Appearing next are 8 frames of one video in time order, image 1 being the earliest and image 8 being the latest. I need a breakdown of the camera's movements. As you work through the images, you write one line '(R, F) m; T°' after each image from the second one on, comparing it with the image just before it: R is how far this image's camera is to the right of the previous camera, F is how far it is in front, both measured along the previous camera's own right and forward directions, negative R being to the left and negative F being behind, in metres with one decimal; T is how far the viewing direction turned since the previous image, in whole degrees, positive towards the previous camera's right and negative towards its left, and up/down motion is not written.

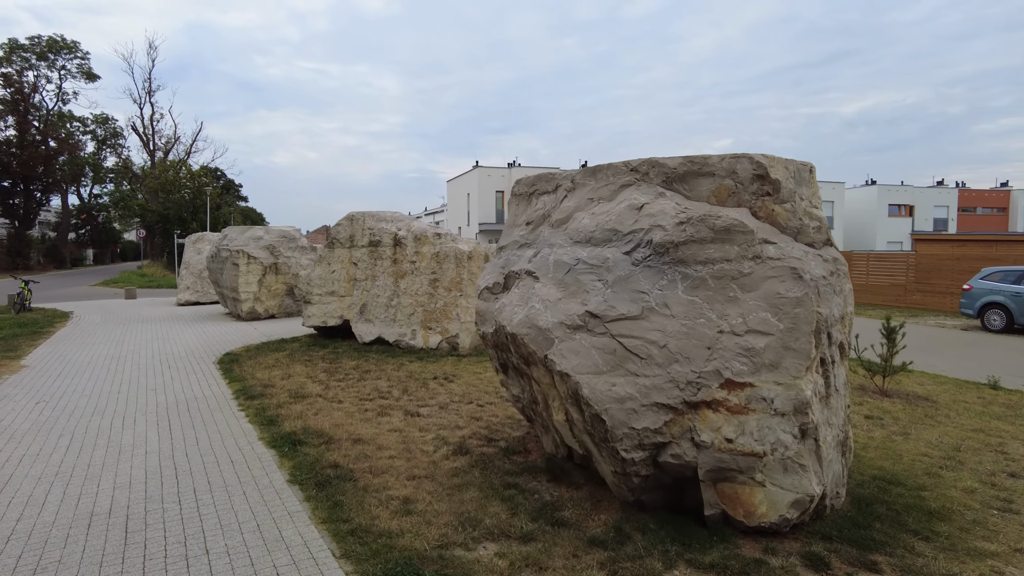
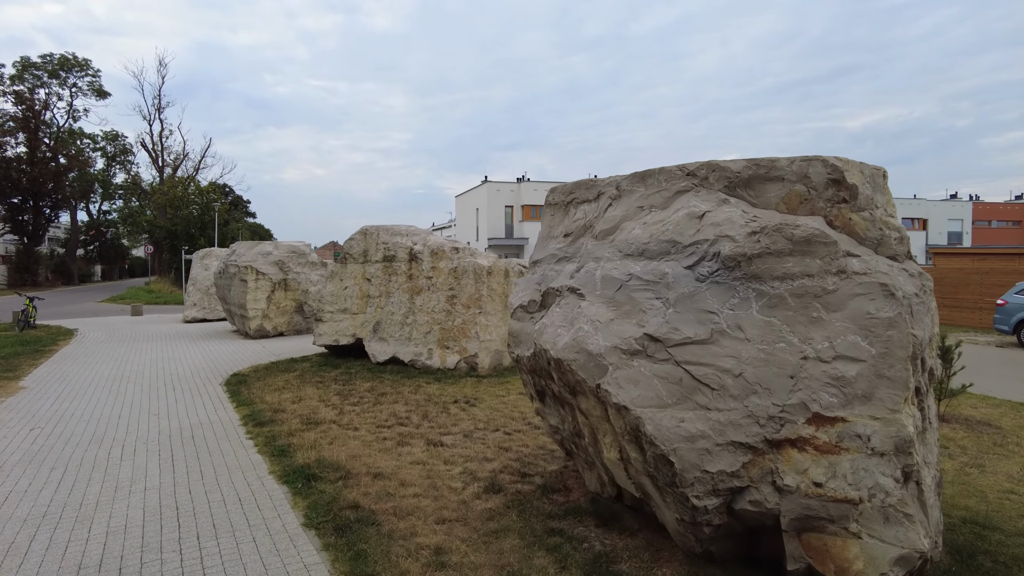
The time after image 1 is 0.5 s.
(-0.2, +0.5) m; -1°
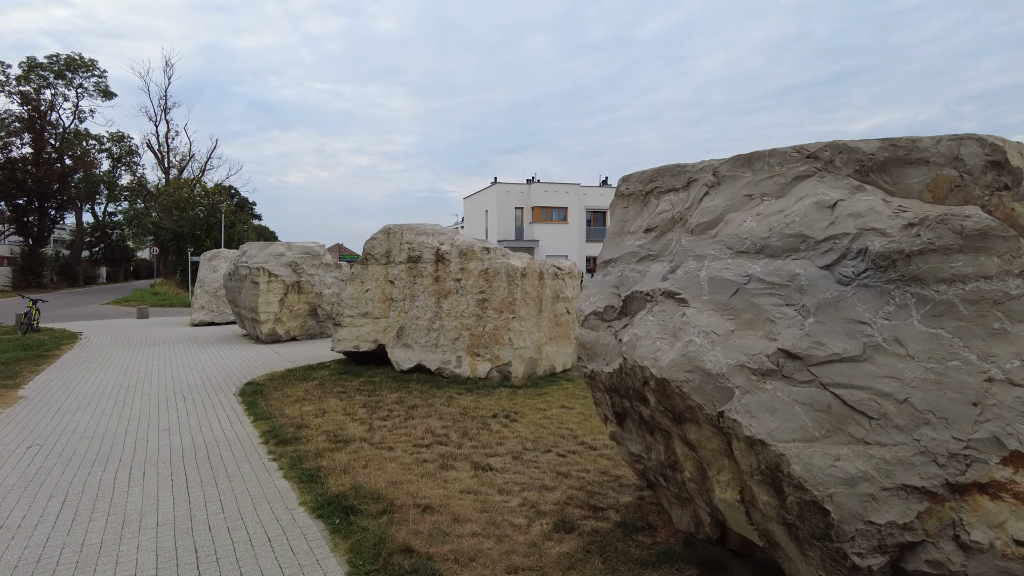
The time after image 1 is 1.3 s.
(-0.4, +0.7) m; 0°
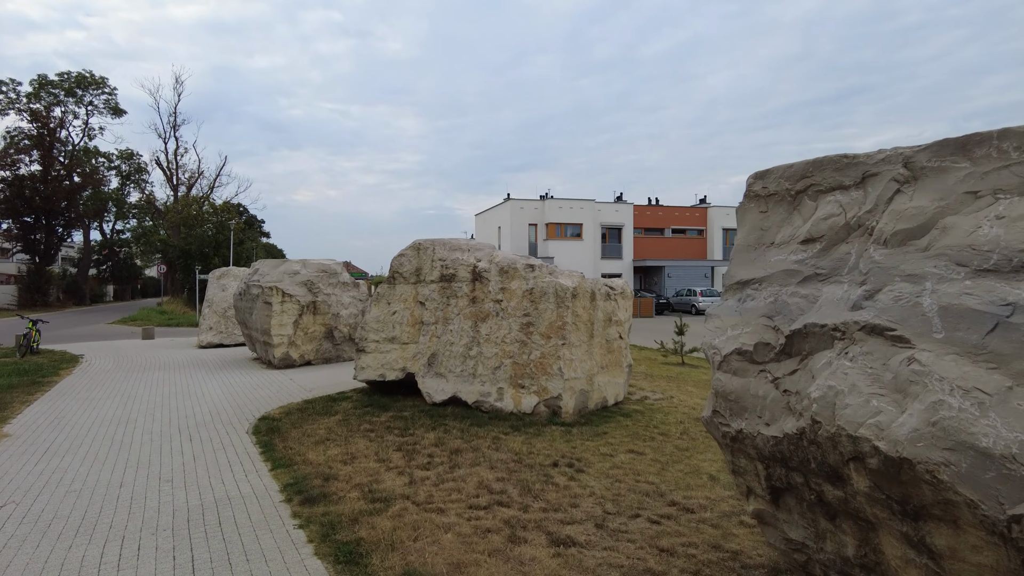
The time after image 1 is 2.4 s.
(-0.5, +1.0) m; -1°
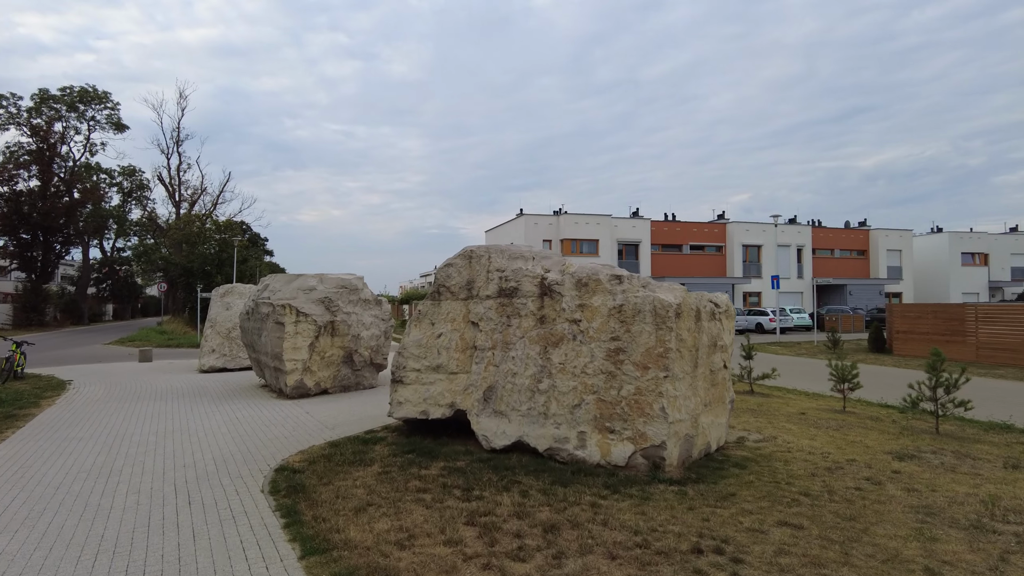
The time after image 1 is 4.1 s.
(-0.8, +1.6) m; 0°
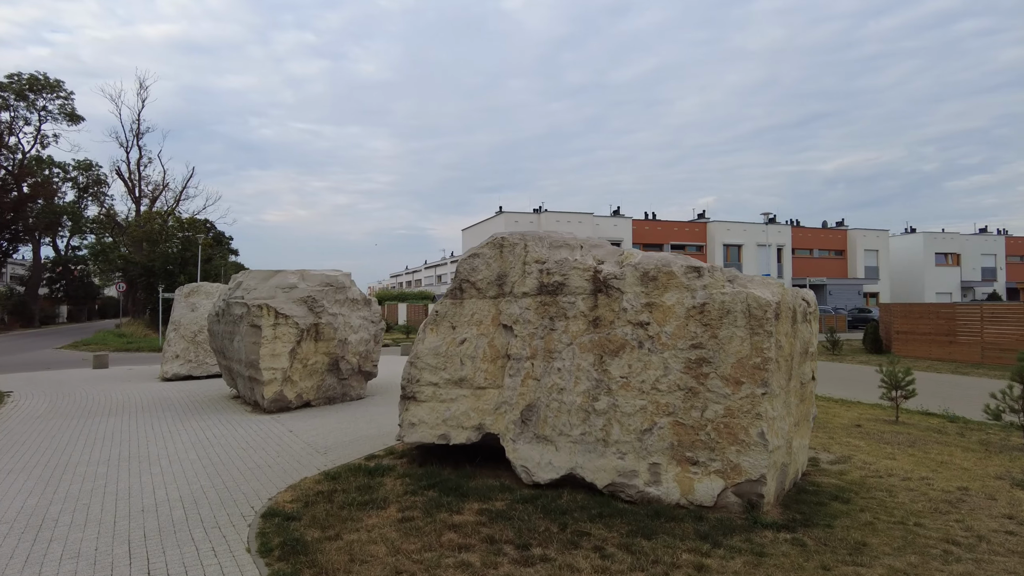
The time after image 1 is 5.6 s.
(-0.7, +1.3) m; +3°
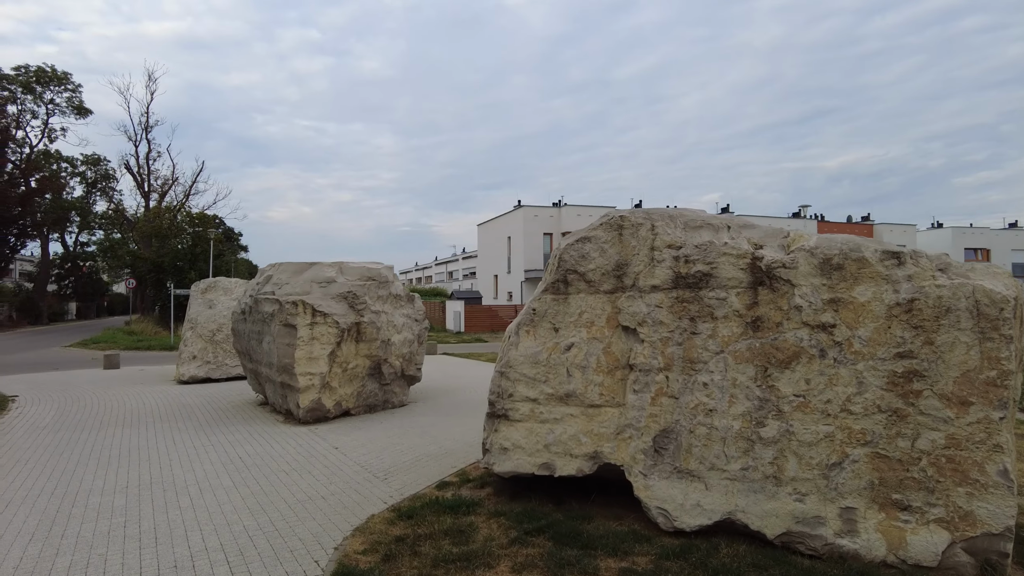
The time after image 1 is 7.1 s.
(-0.9, +1.2) m; -1°
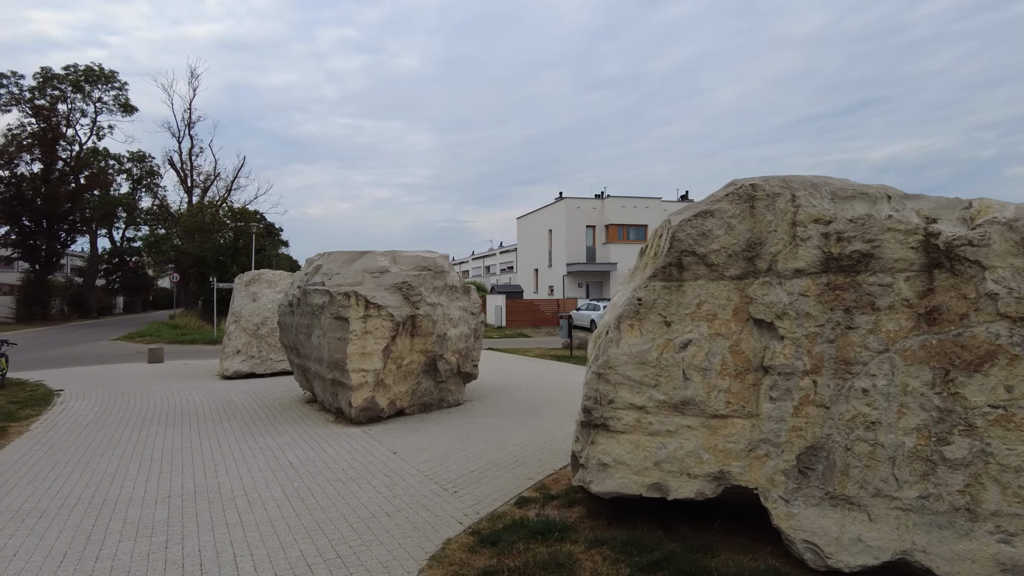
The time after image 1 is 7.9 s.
(-0.4, +0.8) m; -3°
